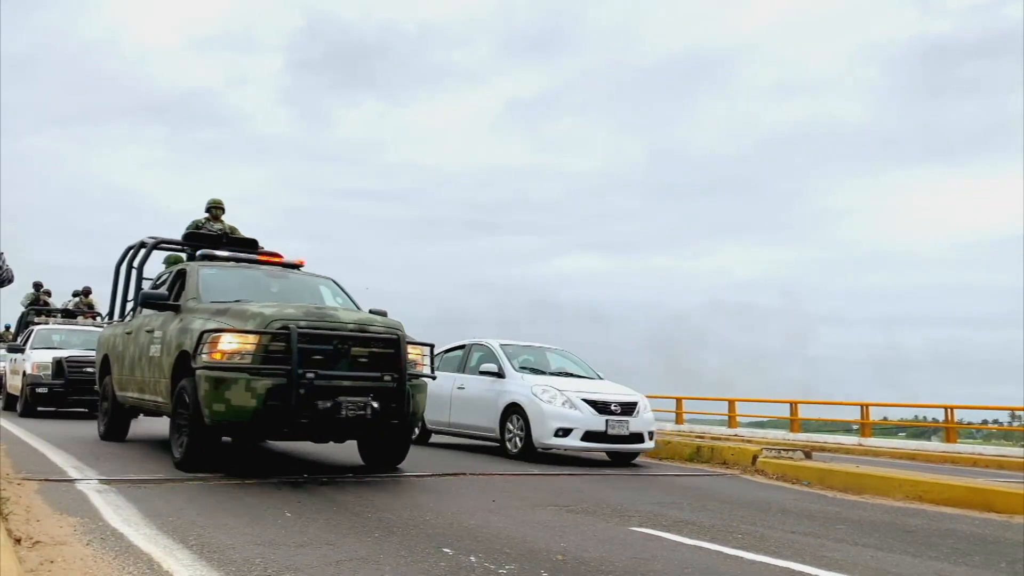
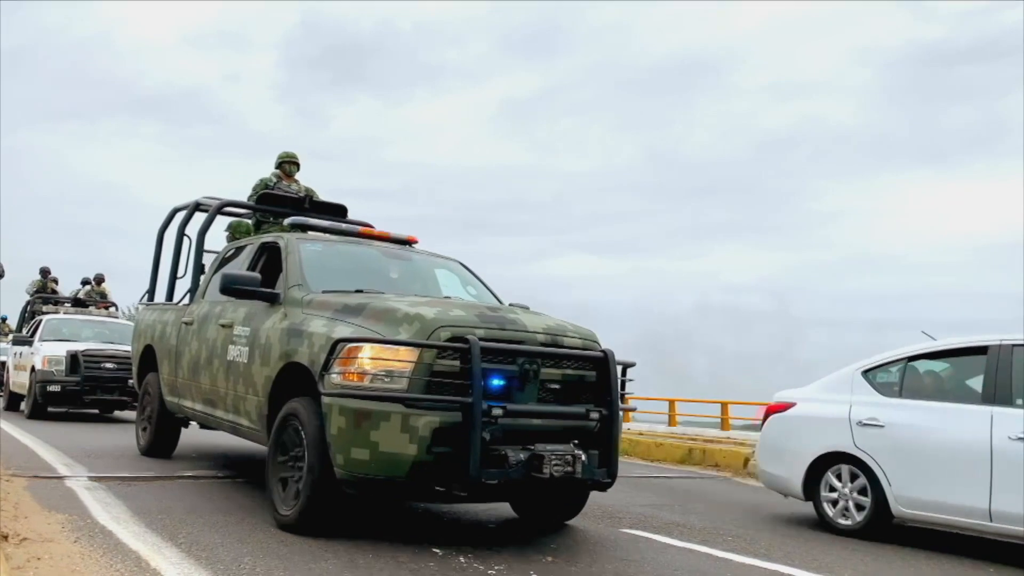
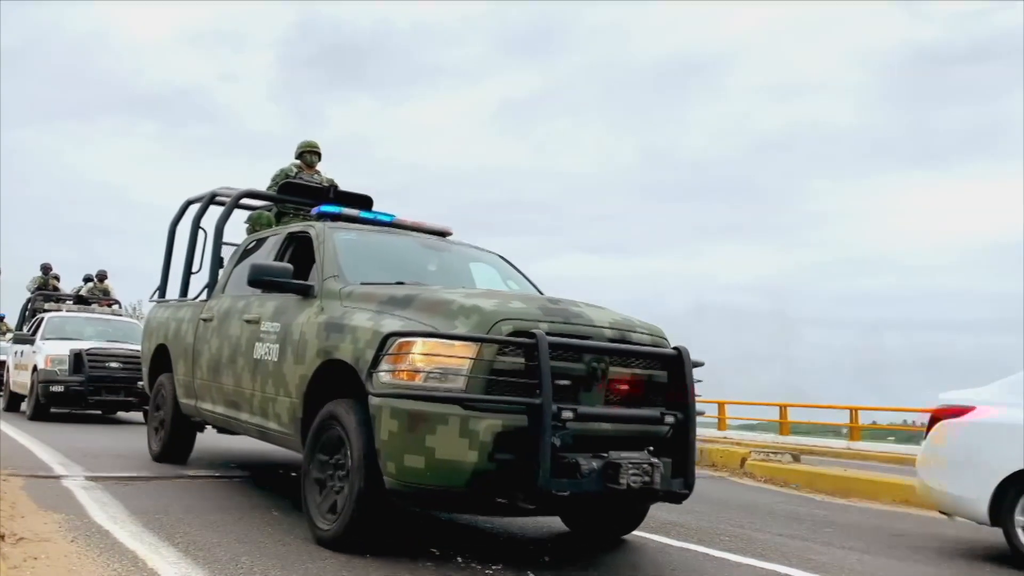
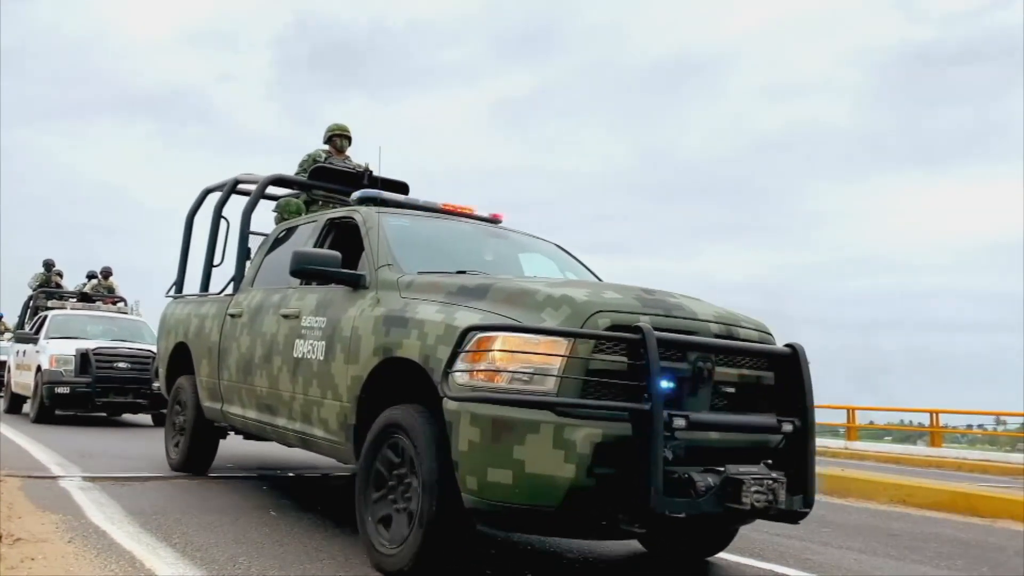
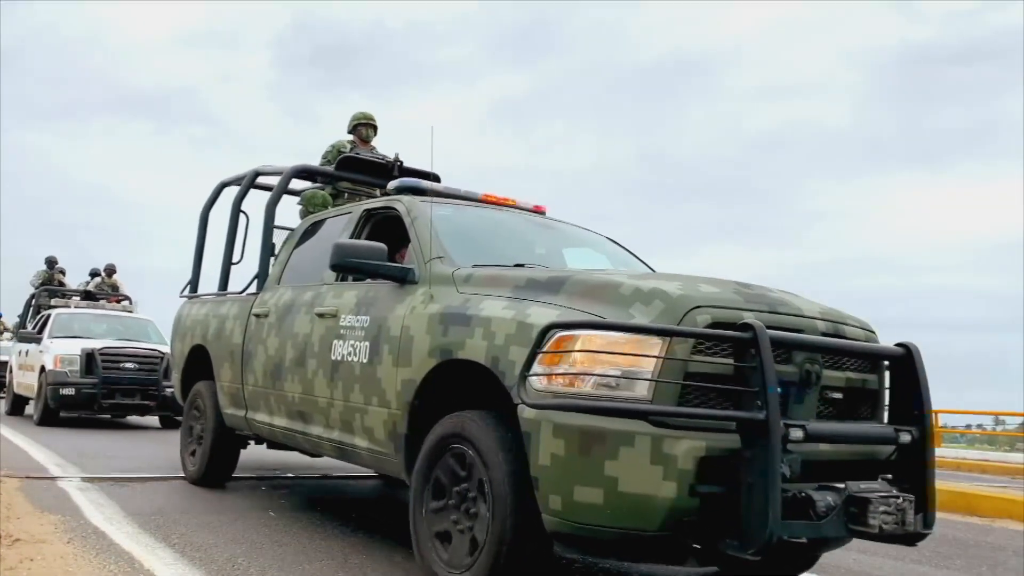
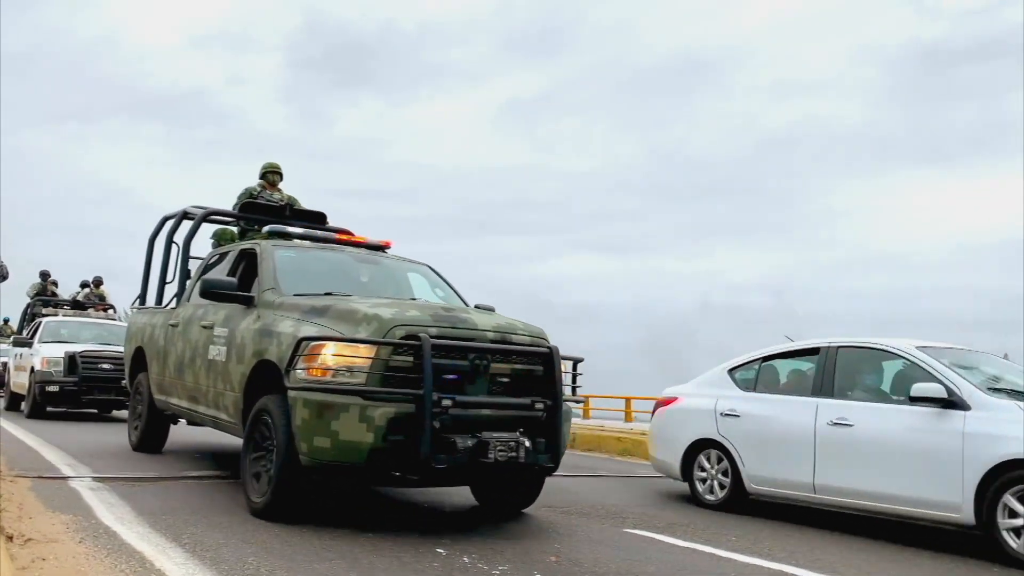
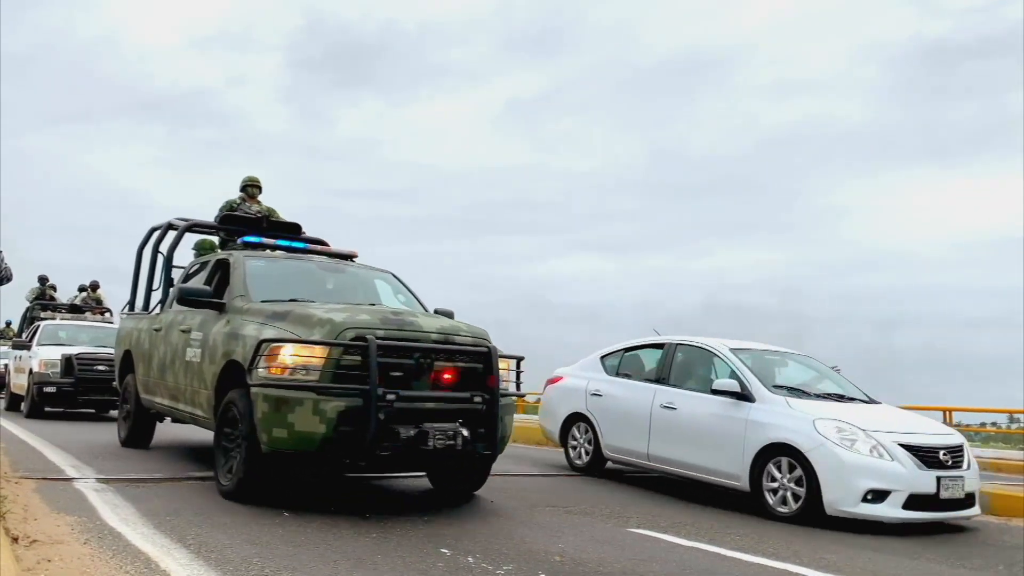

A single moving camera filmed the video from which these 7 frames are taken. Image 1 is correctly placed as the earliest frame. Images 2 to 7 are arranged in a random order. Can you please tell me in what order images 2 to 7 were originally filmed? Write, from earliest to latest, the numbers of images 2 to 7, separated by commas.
7, 6, 2, 3, 4, 5
